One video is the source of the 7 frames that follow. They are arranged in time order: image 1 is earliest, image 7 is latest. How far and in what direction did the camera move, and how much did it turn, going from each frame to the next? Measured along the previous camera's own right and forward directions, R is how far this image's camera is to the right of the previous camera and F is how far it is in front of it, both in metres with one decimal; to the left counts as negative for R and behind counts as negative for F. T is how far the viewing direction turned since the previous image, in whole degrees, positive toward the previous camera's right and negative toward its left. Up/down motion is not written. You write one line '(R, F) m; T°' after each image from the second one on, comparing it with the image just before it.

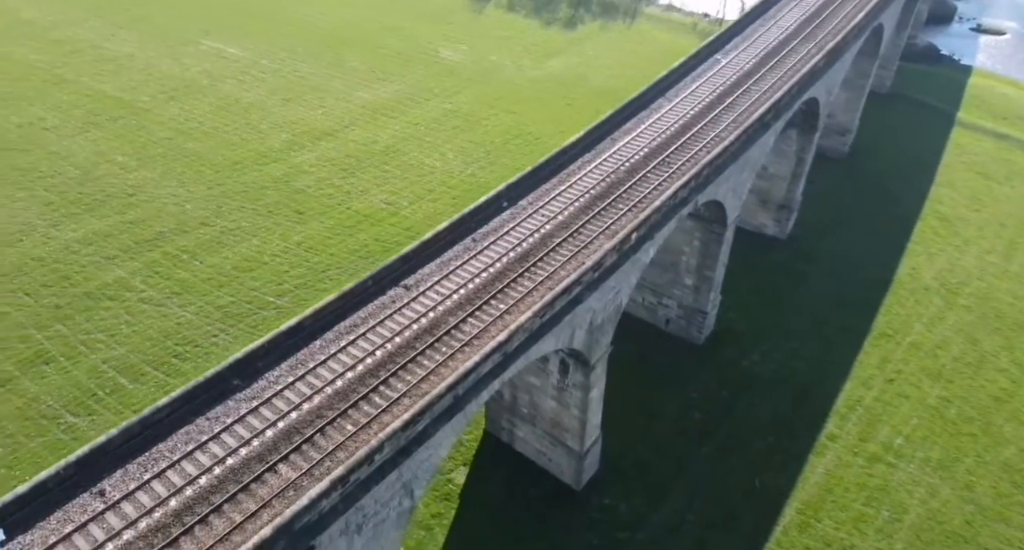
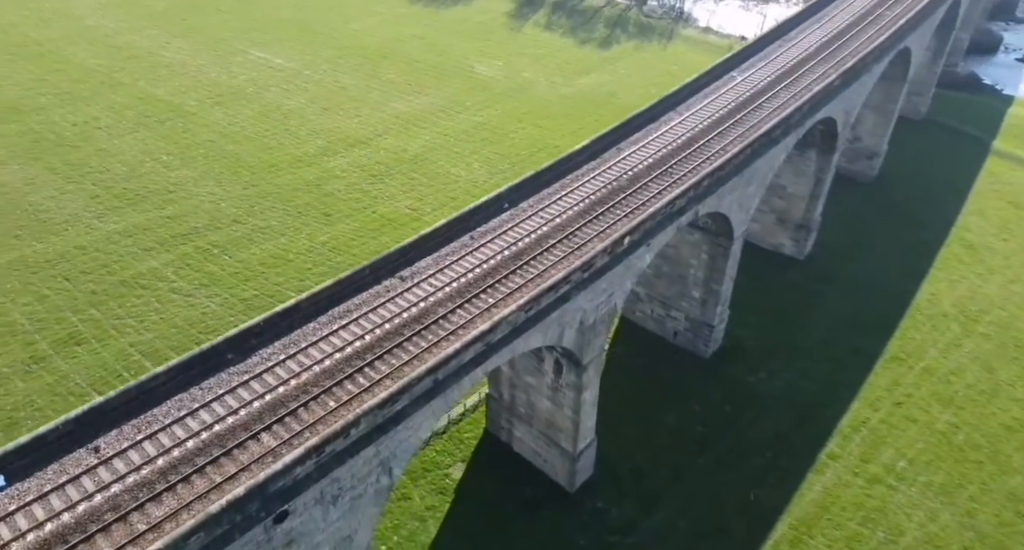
(+1.3, -0.6) m; -4°
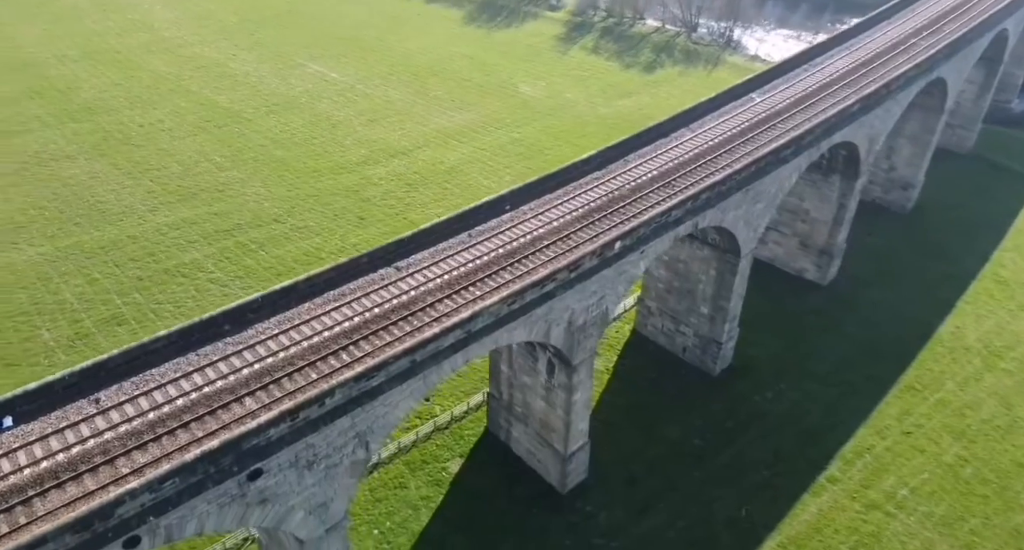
(+1.8, -0.8) m; -5°
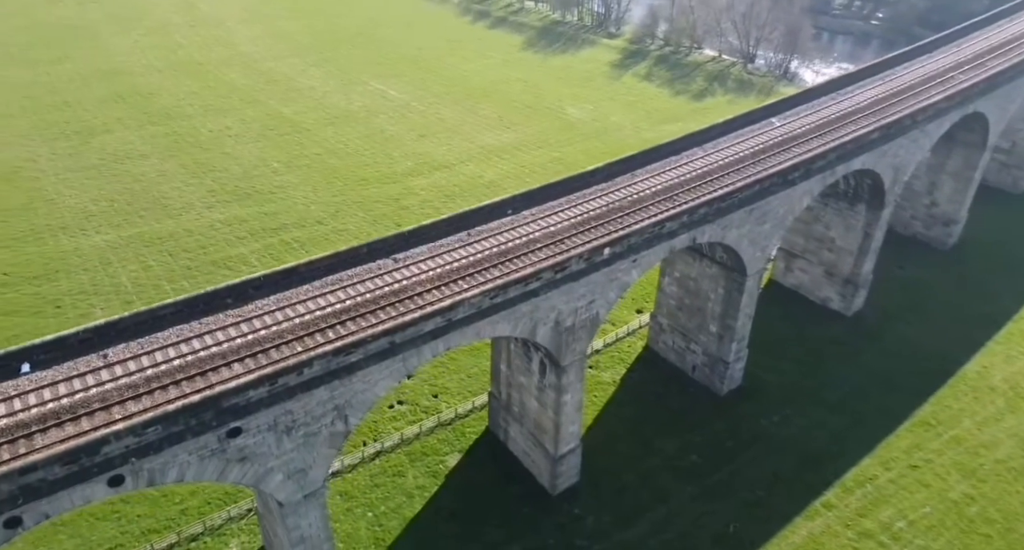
(+2.2, -0.8) m; -6°
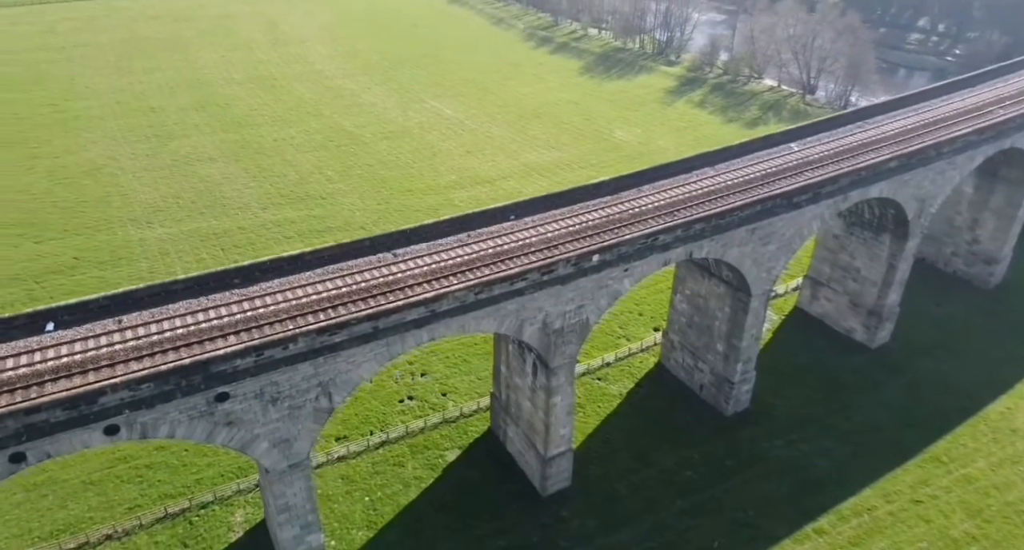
(+2.4, -0.9) m; -6°
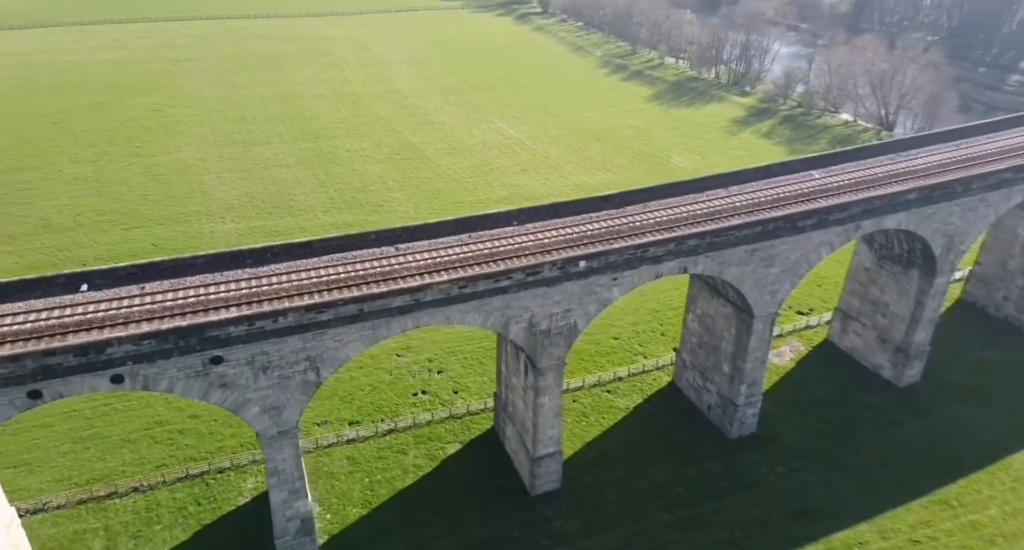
(+3.2, -0.9) m; -8°
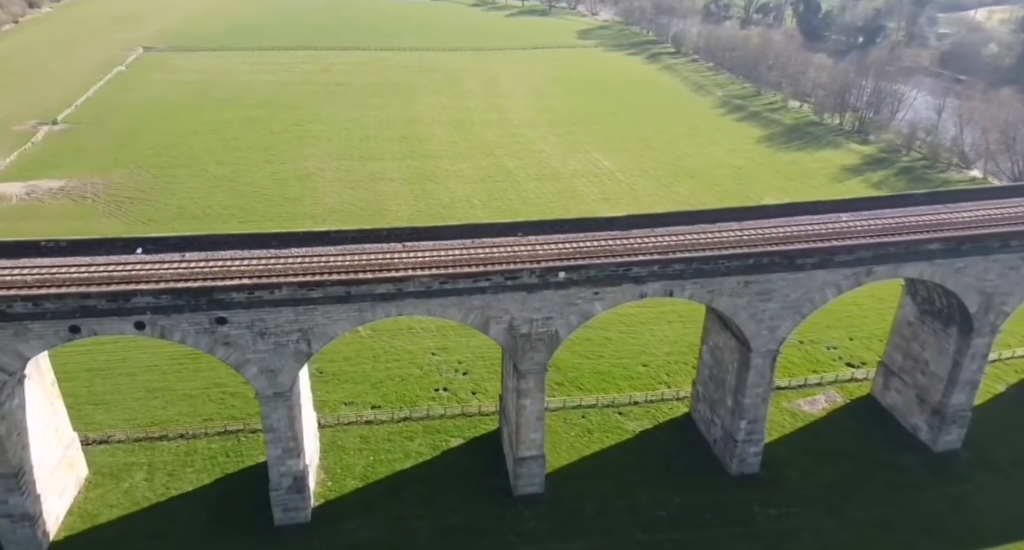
(+5.5, -0.9) m; -12°
